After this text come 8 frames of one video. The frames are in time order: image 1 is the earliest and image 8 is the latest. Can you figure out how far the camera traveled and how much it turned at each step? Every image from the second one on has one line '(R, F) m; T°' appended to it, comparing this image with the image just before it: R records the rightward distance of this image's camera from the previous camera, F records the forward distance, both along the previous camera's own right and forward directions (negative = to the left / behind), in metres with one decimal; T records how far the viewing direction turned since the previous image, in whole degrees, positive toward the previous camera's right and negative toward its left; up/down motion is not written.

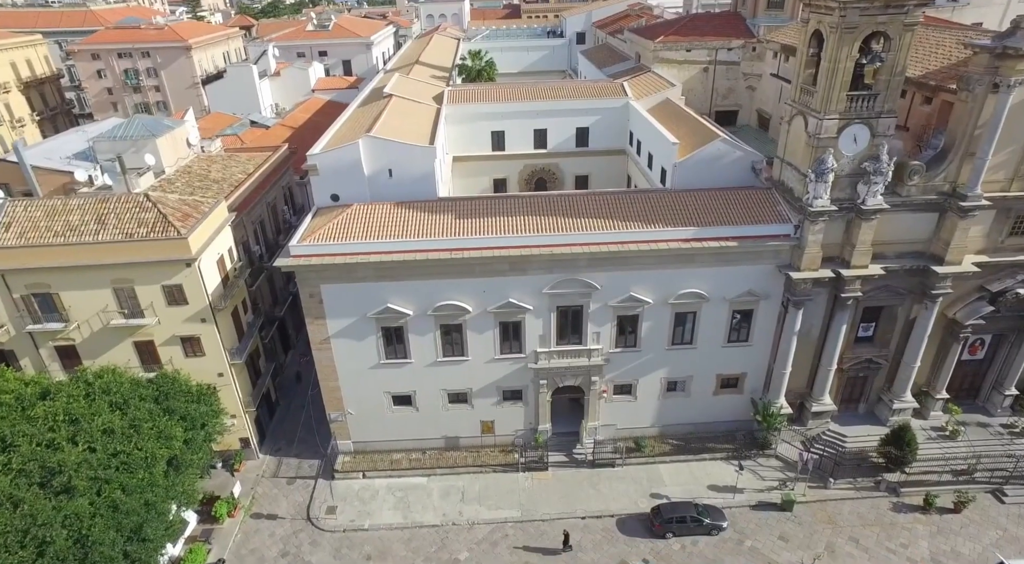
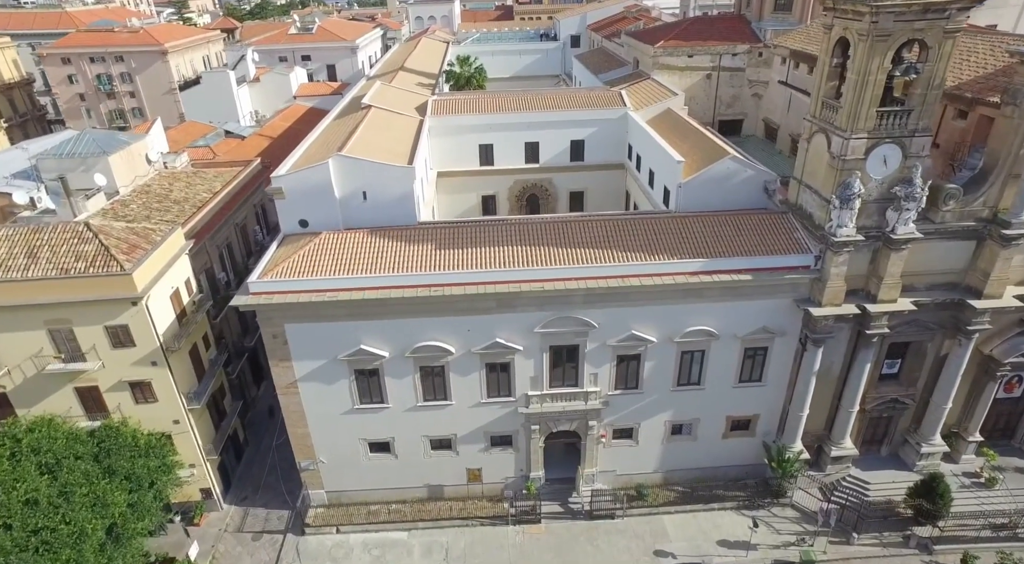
(+0.3, +2.7) m; 0°
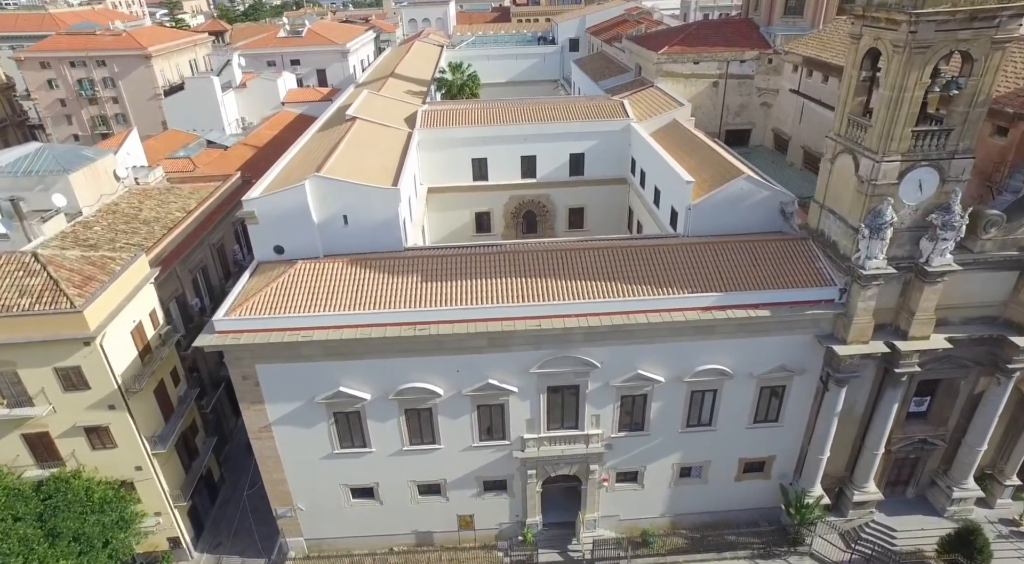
(+0.2, +2.1) m; 0°
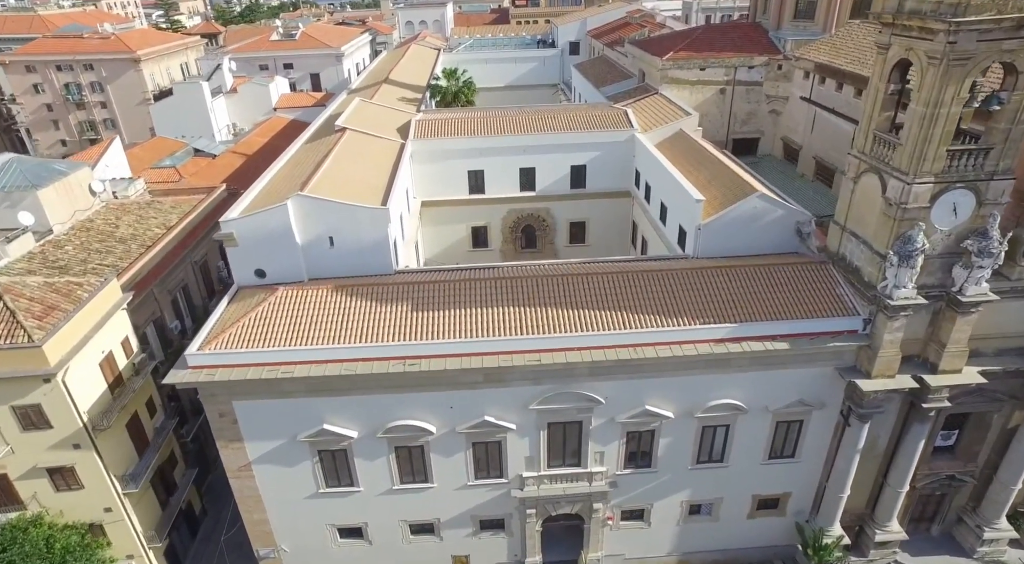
(+0.1, +1.6) m; 0°
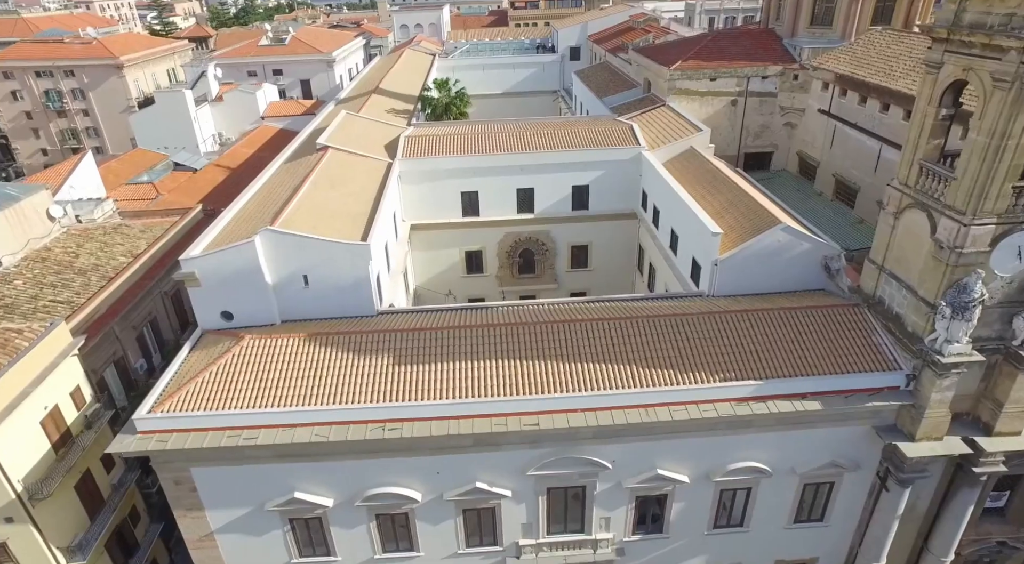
(+0.2, +2.3) m; 0°
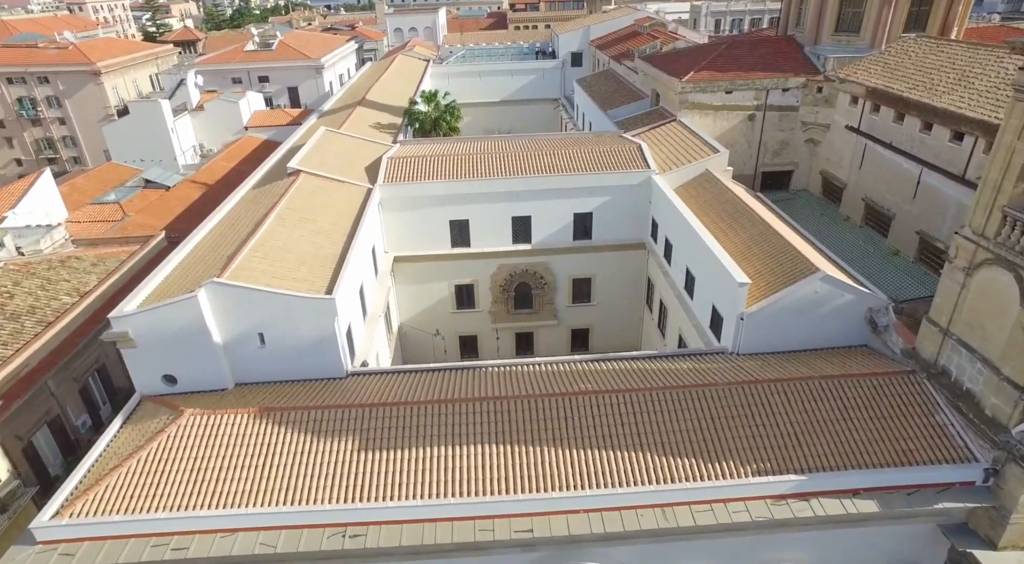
(+0.3, +2.9) m; 0°
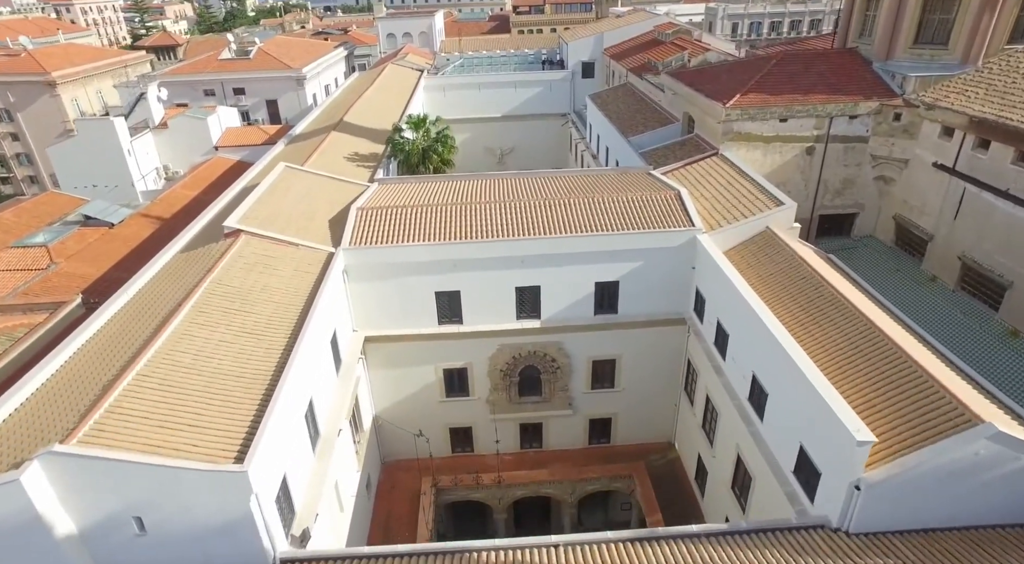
(0.0, +5.6) m; 0°
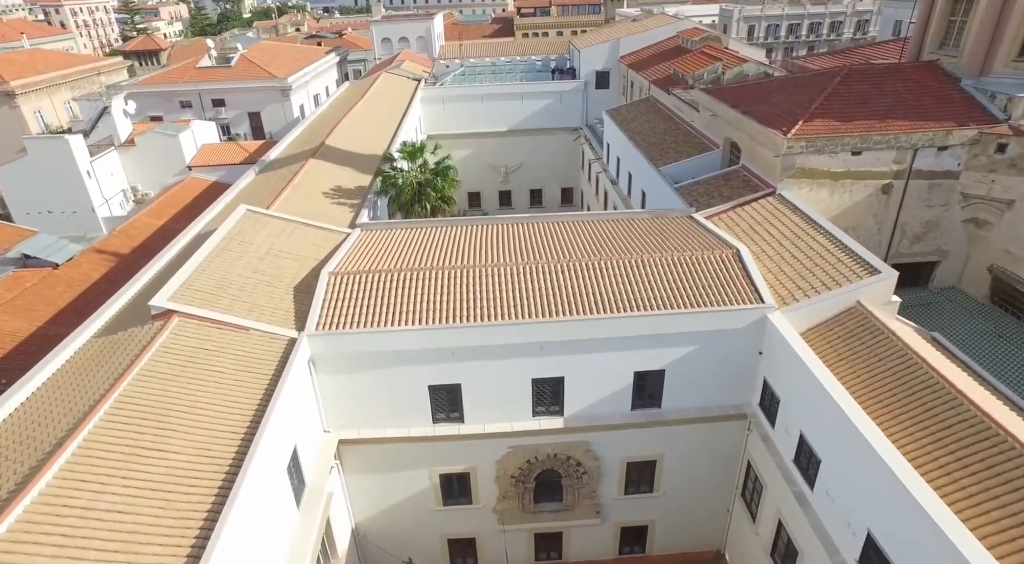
(-0.3, +4.4) m; 0°
